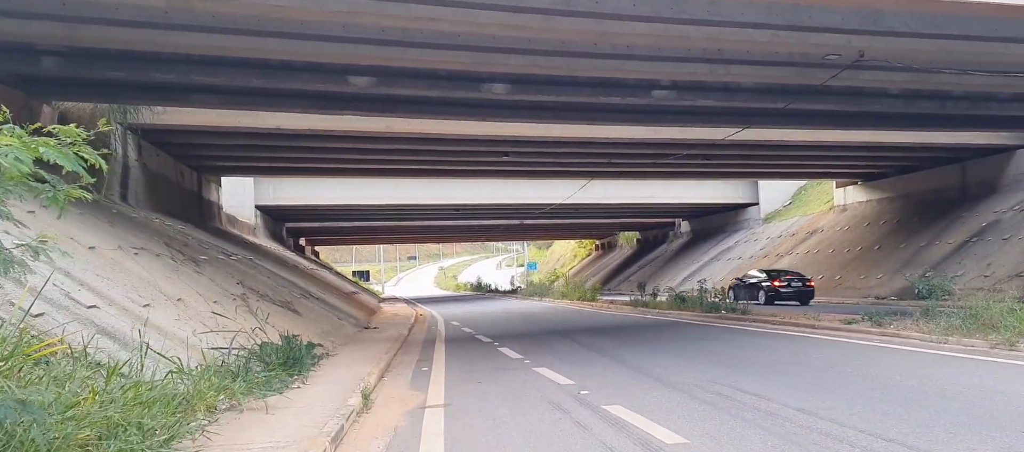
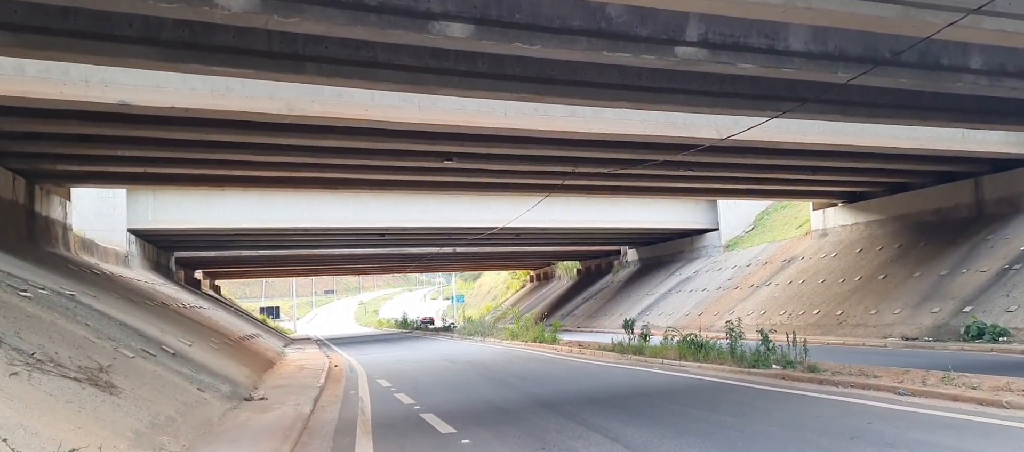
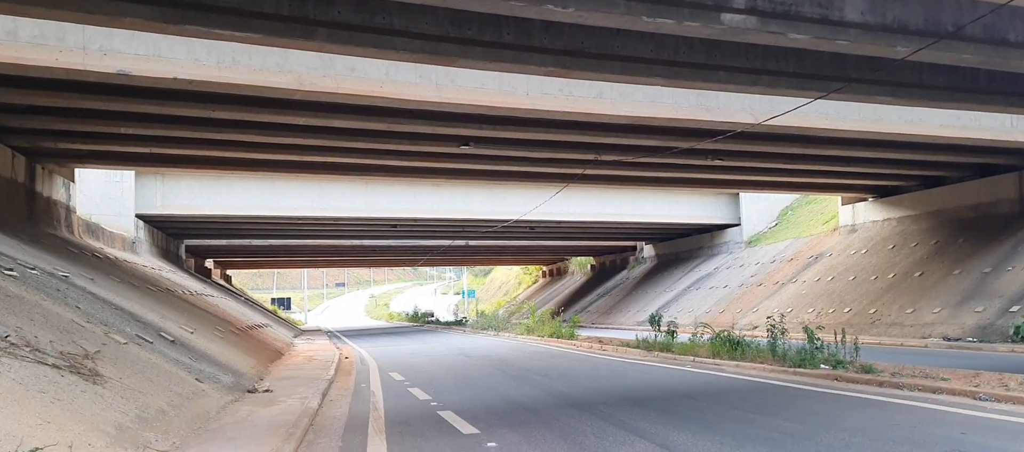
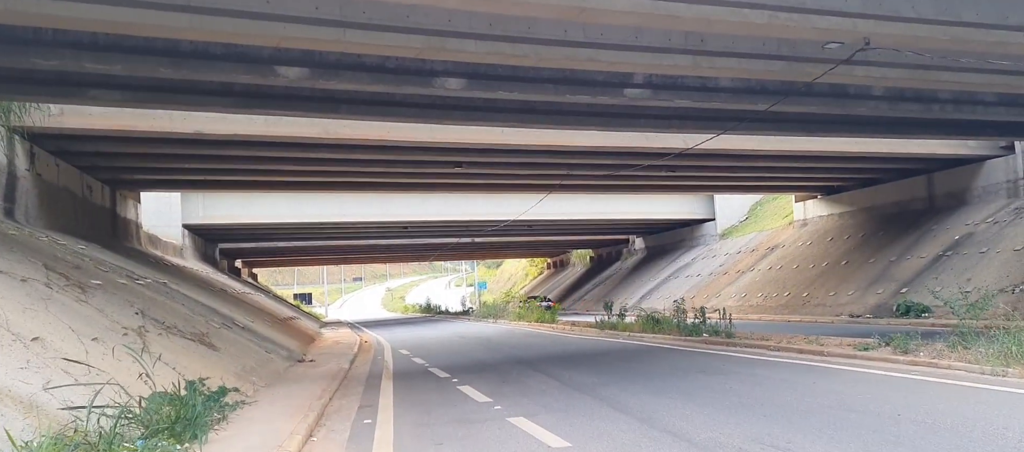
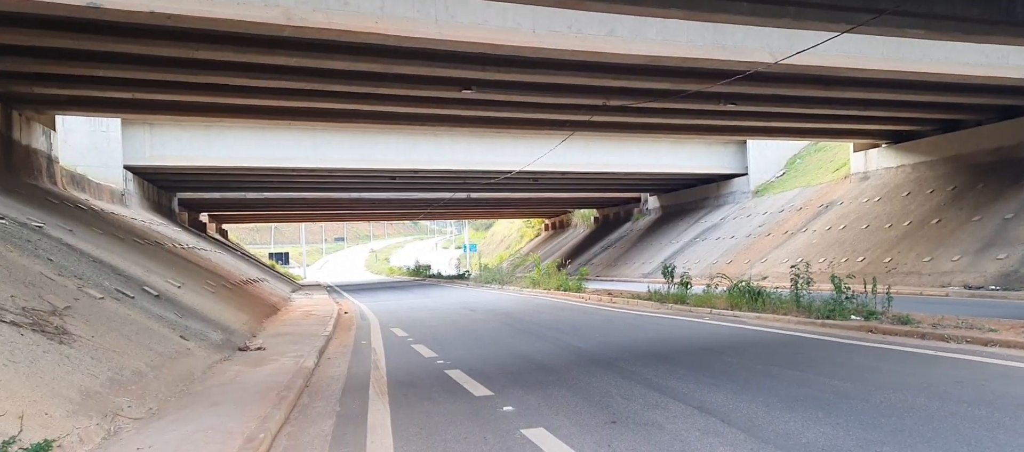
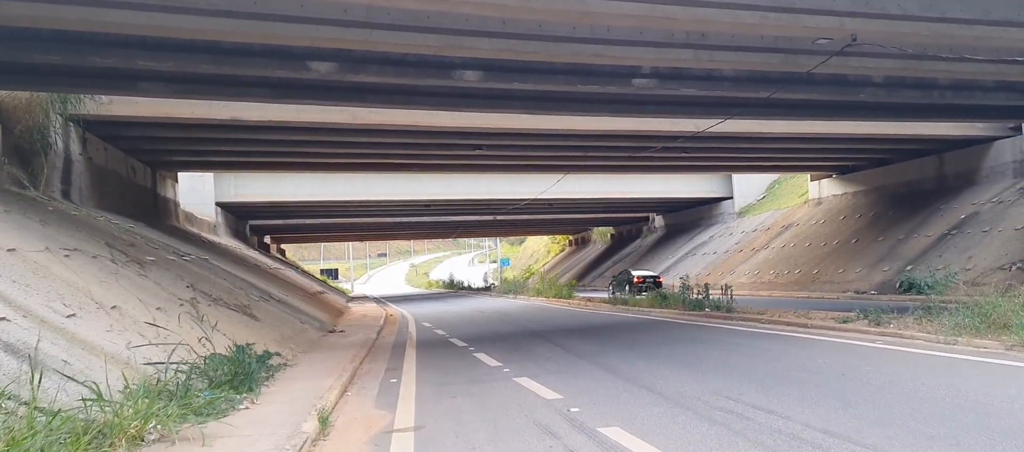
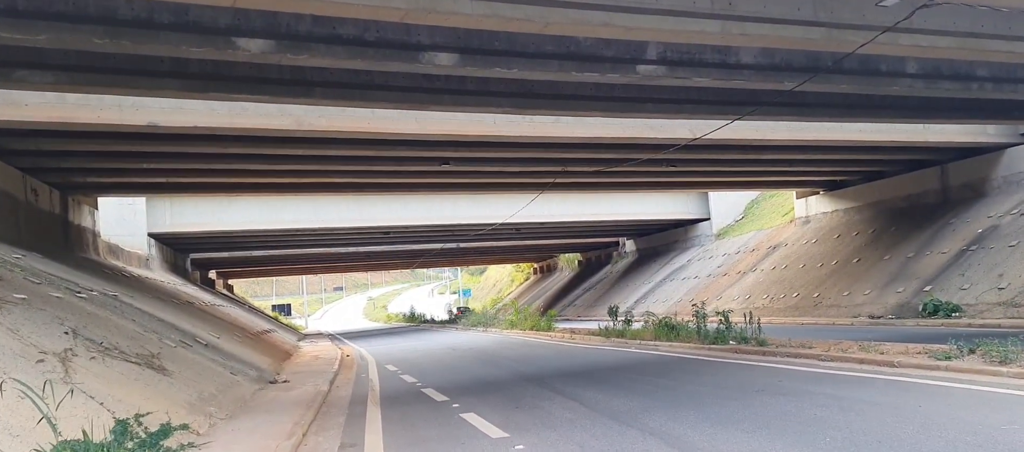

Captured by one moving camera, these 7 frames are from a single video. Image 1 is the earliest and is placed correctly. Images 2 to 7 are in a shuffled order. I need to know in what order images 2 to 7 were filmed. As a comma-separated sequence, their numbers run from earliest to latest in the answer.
6, 4, 7, 2, 3, 5
